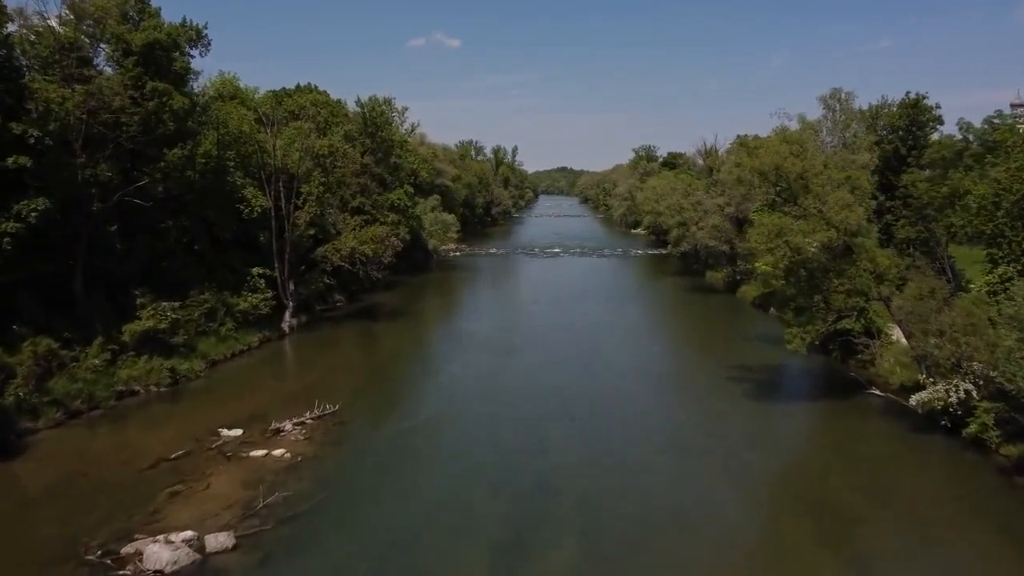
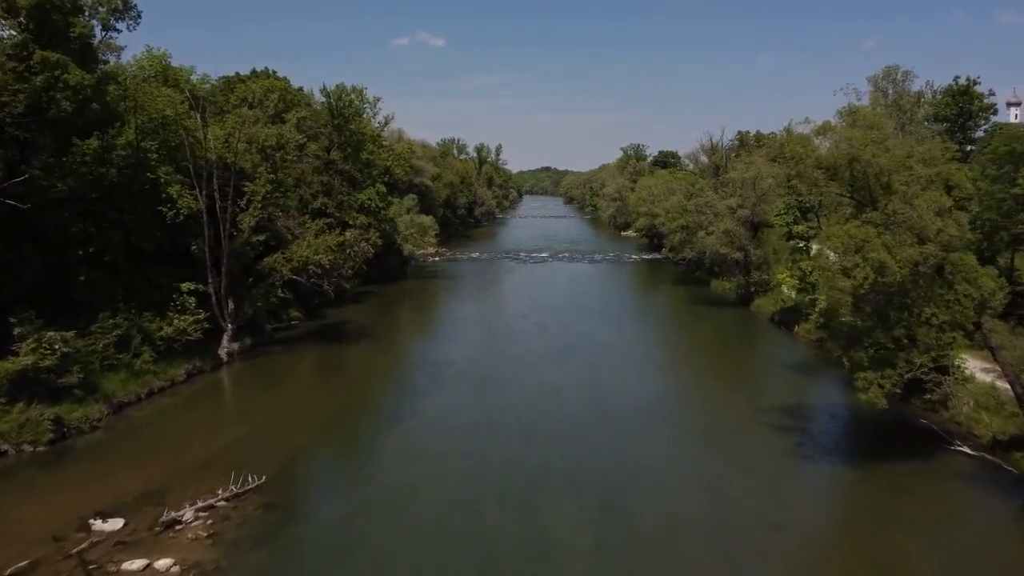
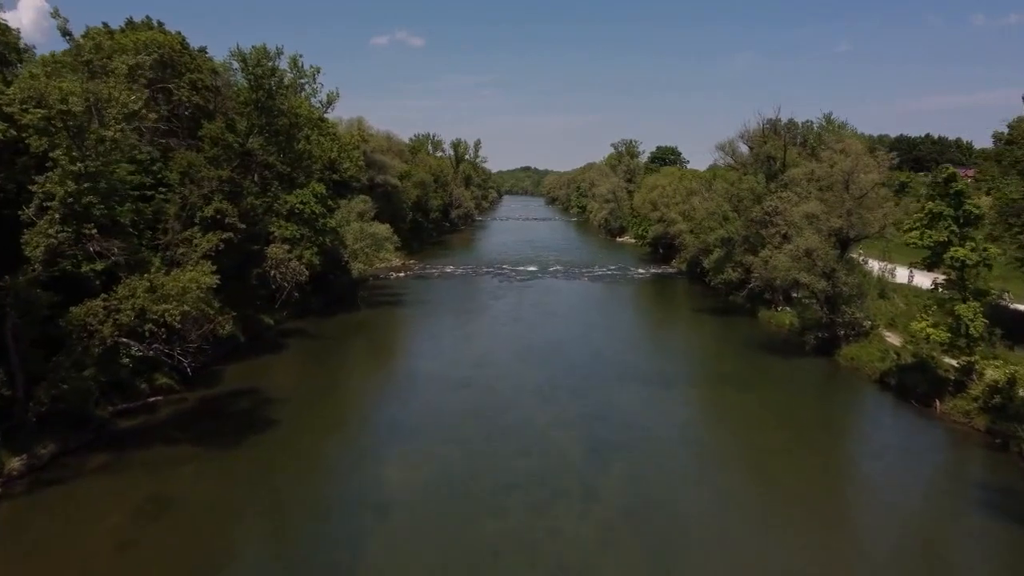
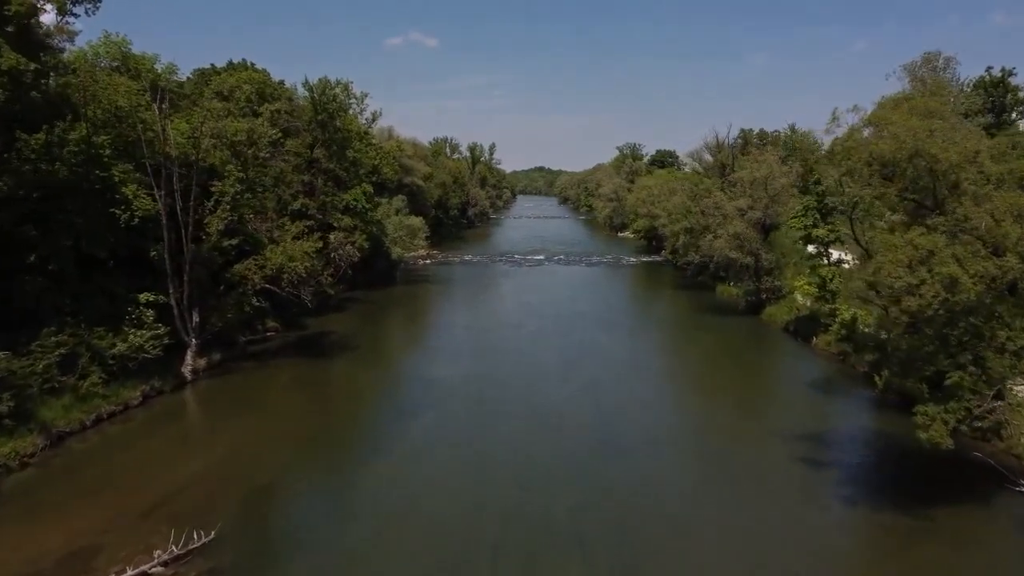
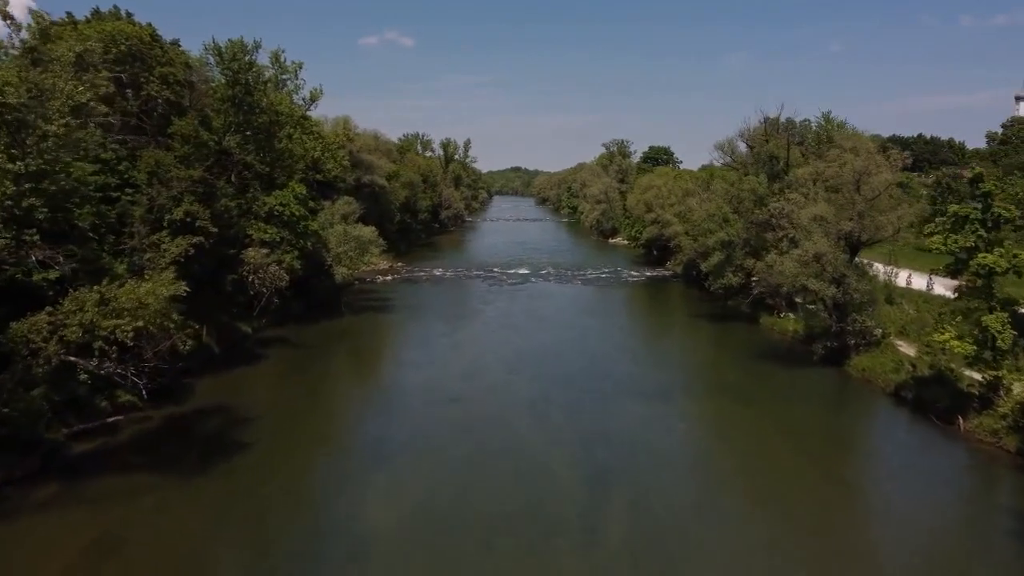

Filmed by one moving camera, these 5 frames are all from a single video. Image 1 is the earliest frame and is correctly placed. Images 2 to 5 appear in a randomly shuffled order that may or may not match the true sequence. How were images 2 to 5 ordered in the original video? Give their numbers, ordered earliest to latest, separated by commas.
2, 4, 3, 5
